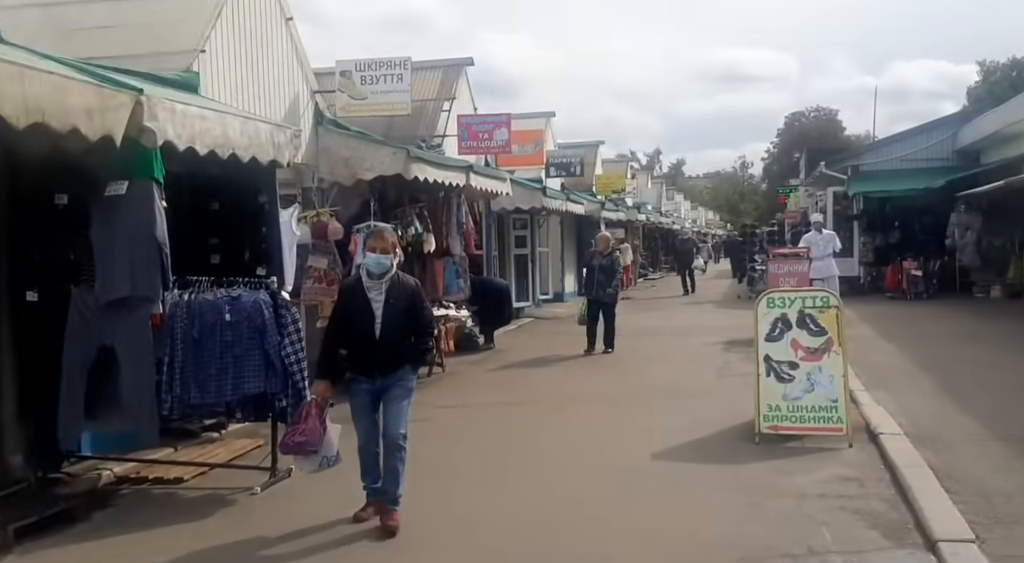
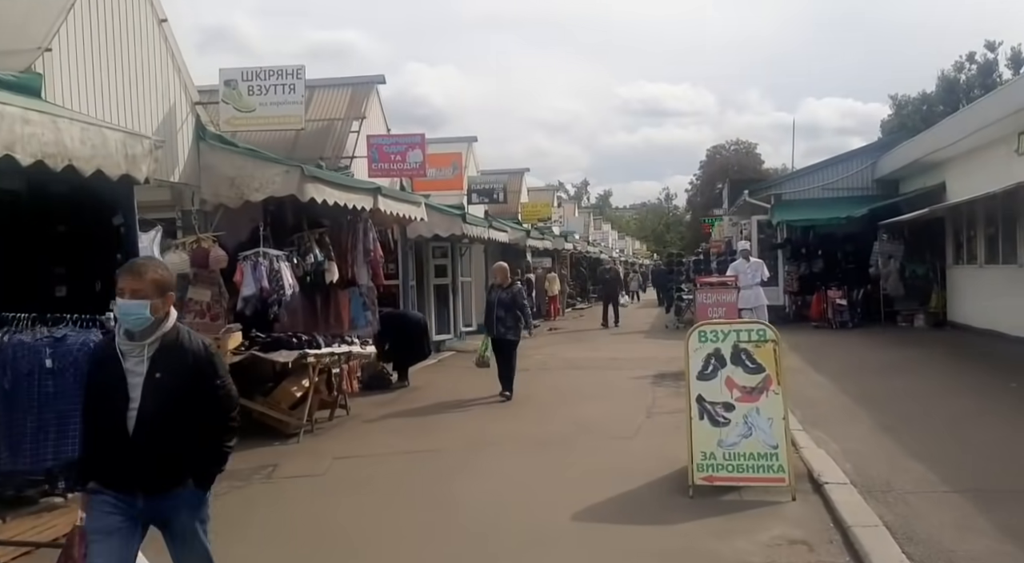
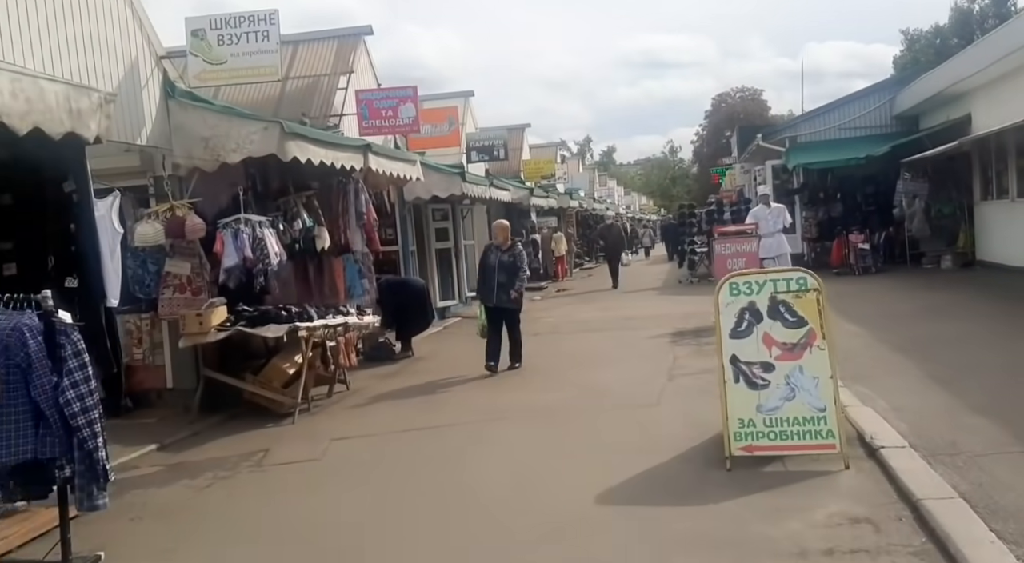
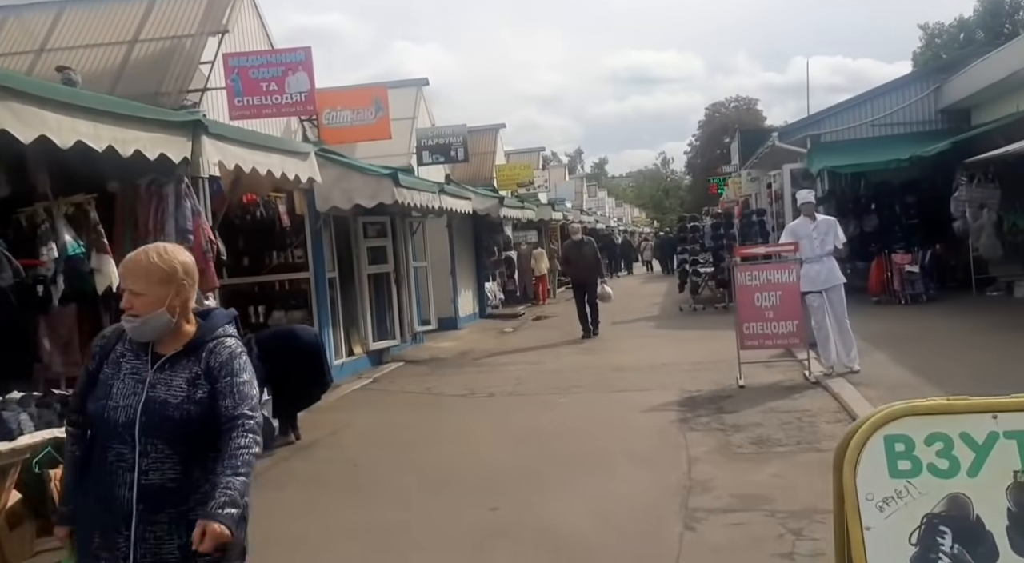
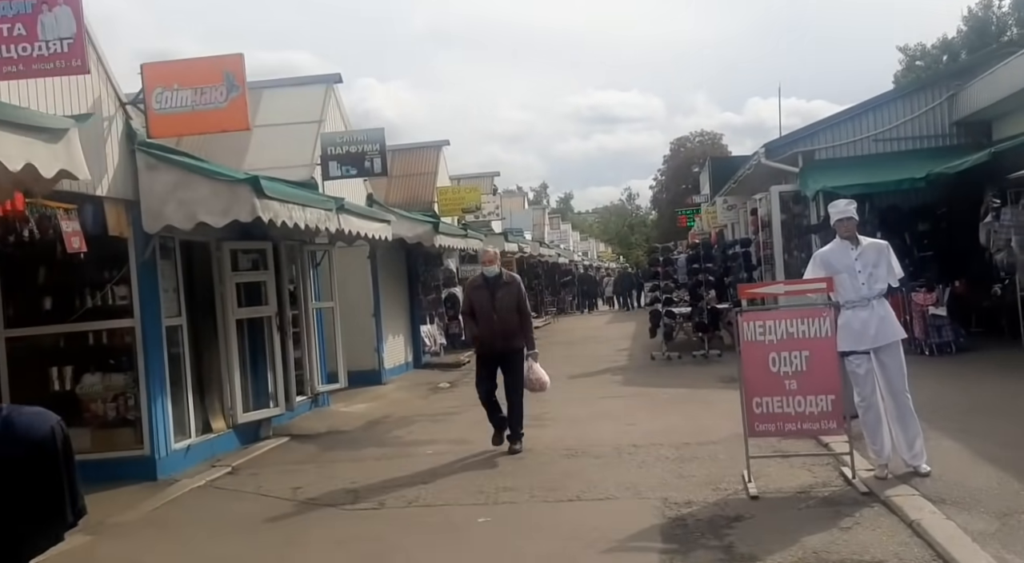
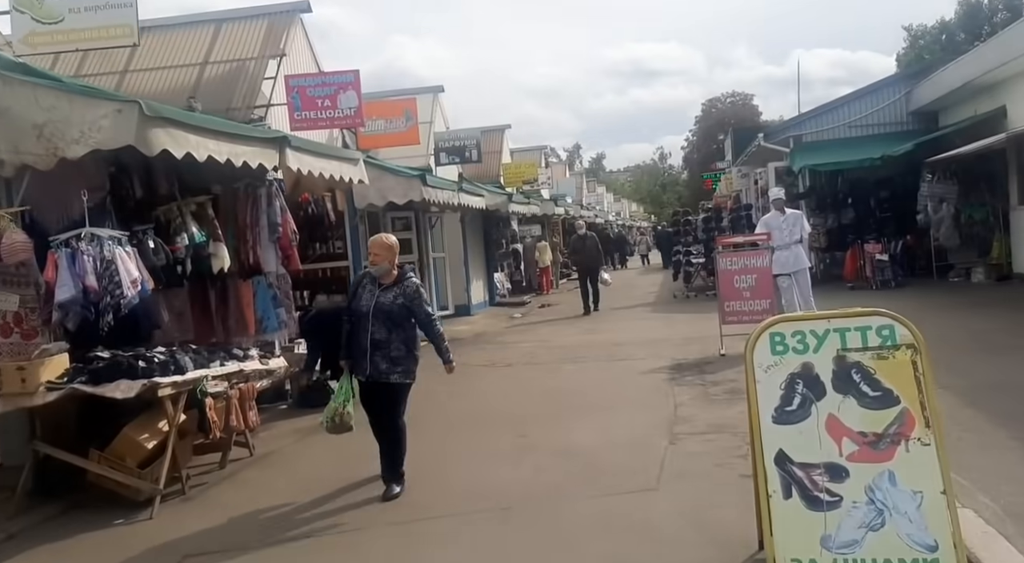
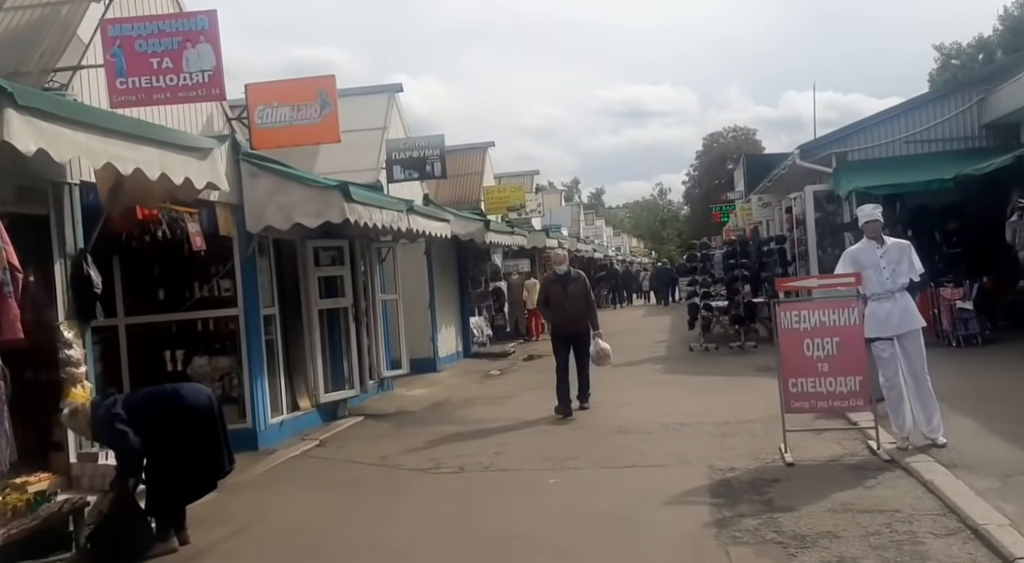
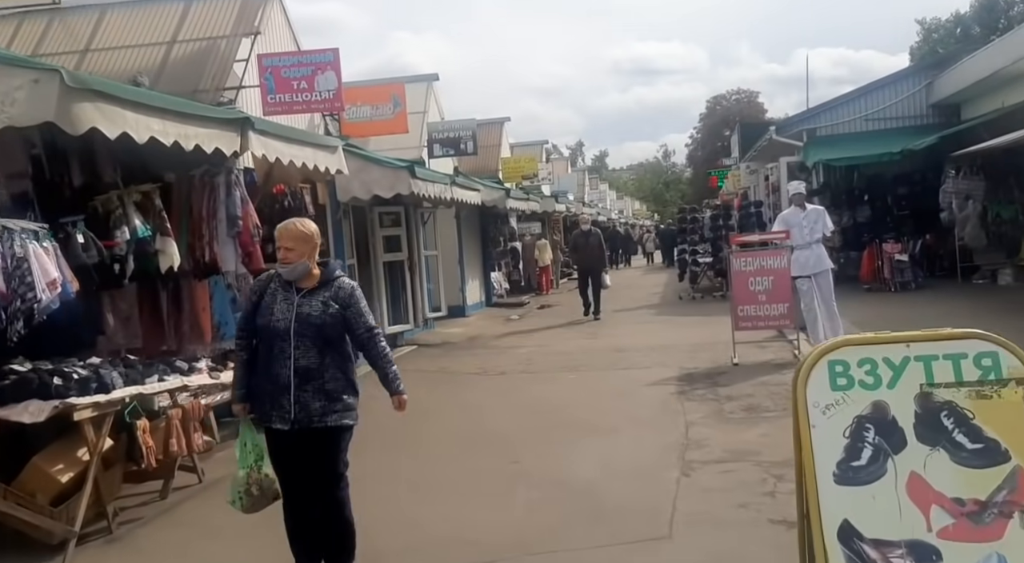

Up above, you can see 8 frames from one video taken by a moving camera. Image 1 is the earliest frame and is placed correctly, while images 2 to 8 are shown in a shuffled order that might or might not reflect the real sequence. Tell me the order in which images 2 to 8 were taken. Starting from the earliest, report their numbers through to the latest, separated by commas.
2, 3, 6, 8, 4, 7, 5
